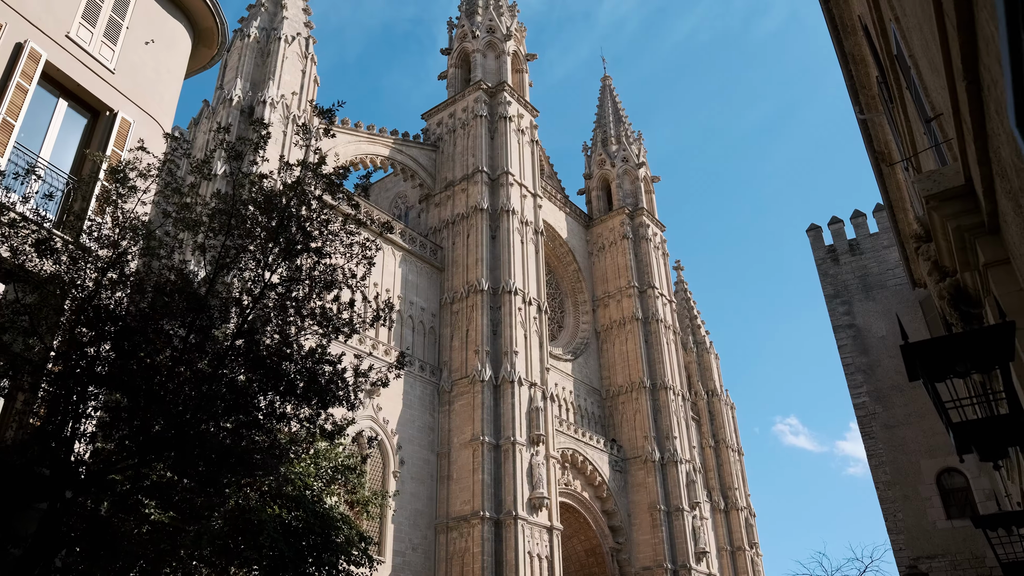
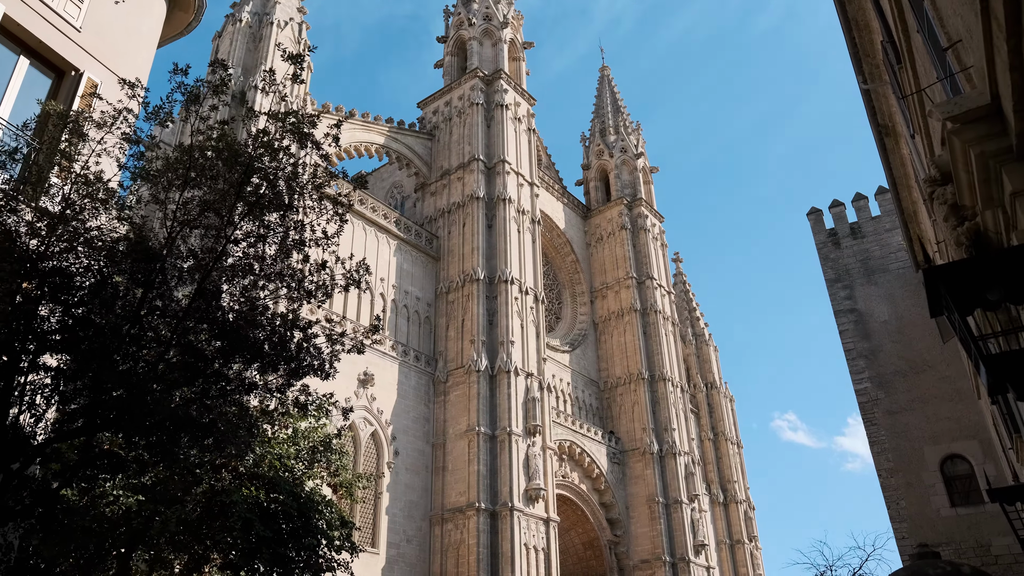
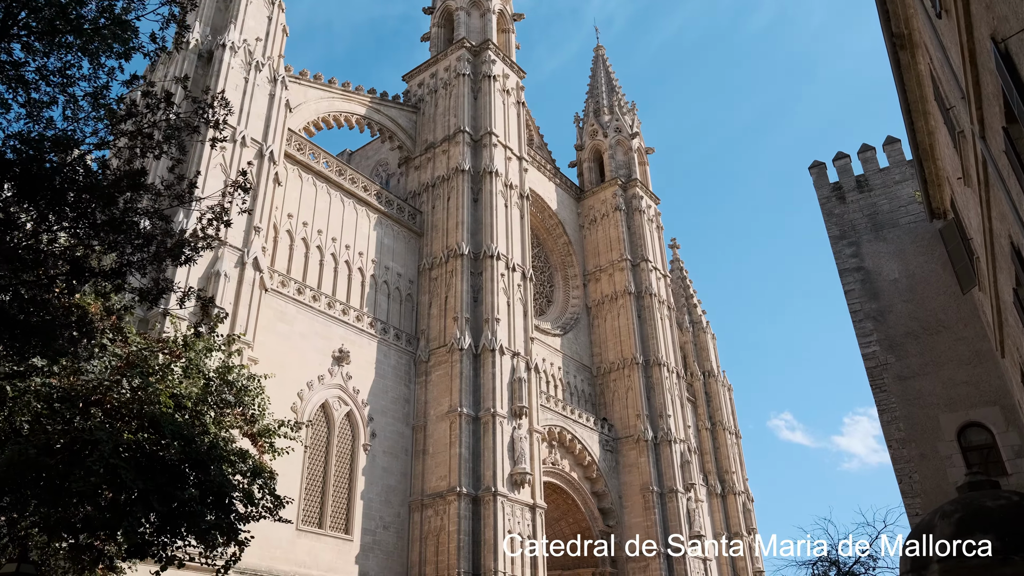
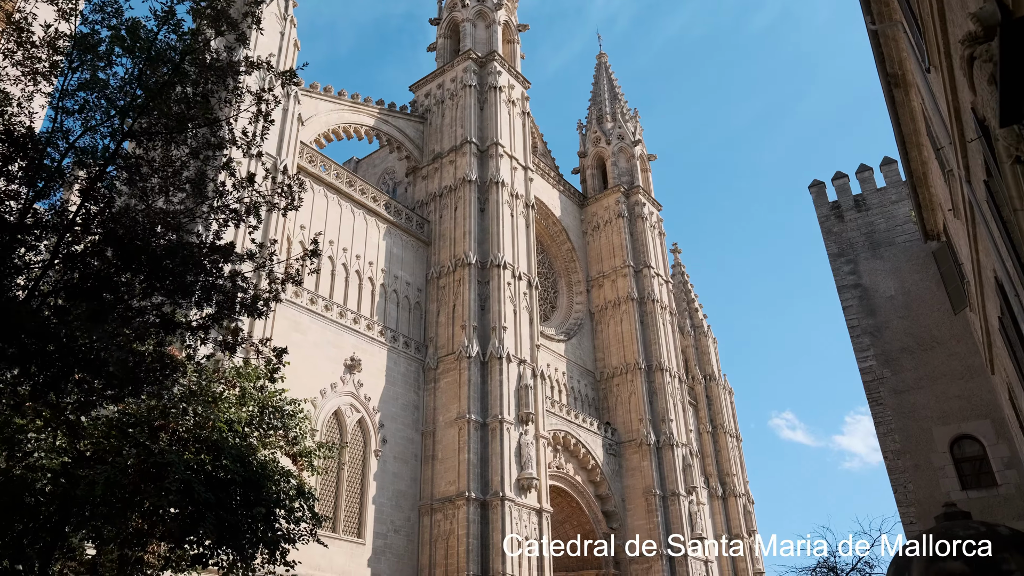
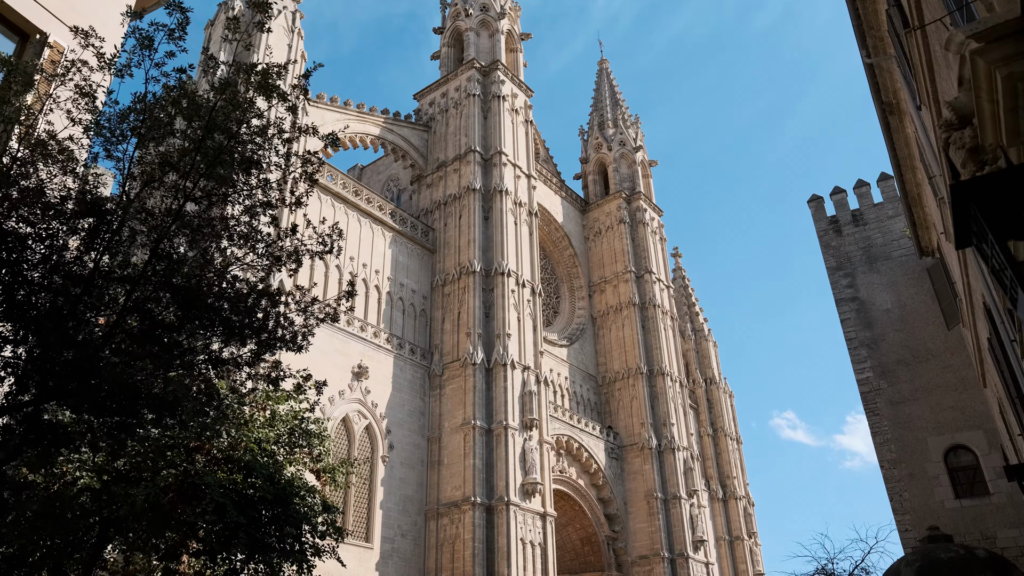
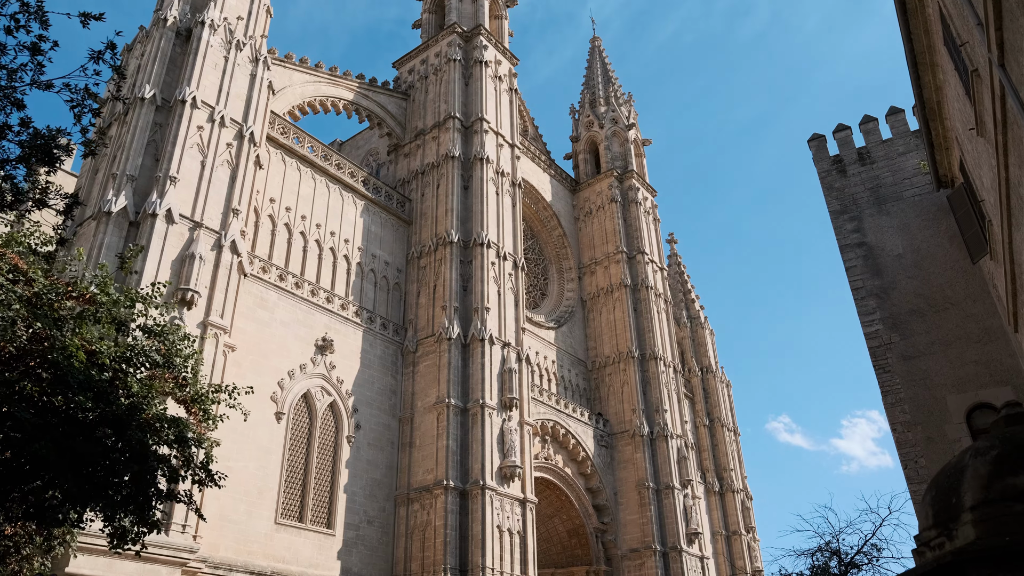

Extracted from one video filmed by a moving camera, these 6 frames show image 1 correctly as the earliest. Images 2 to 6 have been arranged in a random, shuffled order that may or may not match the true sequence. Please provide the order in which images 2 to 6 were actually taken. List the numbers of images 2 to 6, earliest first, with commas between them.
2, 5, 4, 3, 6
